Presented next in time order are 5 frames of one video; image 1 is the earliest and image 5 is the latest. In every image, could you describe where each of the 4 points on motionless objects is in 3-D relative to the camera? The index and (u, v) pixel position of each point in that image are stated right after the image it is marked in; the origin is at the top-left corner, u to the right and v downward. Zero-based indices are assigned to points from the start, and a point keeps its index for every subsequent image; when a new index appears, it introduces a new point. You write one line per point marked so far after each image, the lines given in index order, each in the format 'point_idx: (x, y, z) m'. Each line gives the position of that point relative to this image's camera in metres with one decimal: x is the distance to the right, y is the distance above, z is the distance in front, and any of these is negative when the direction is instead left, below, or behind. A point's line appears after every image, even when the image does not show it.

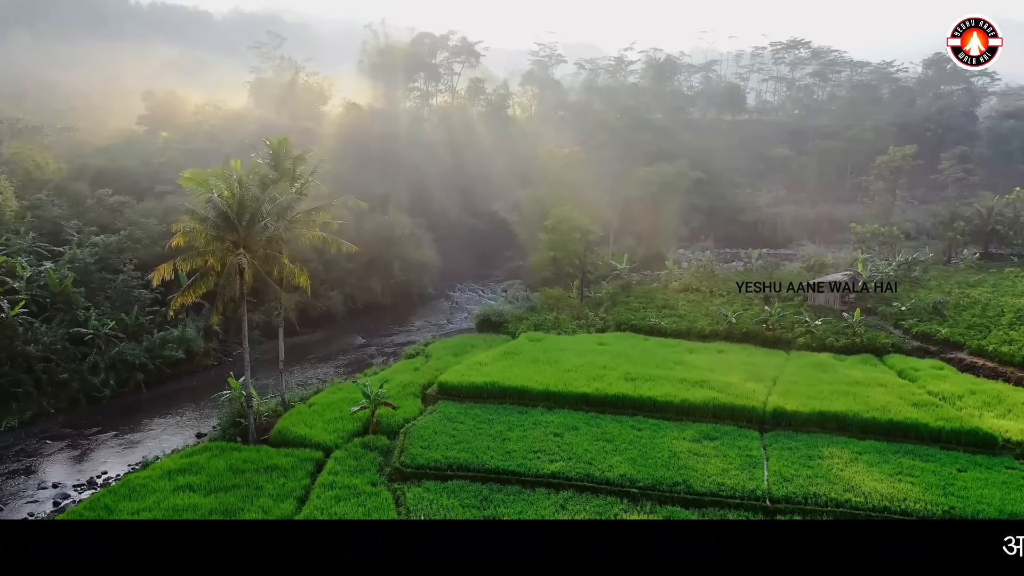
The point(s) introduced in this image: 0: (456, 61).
0: (-2.0, +8.3, +19.8) m
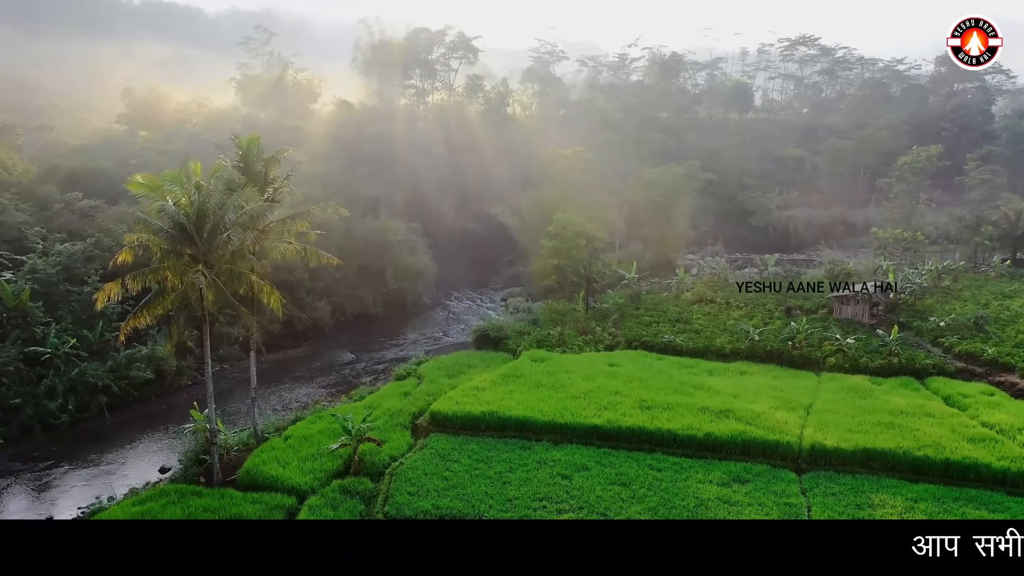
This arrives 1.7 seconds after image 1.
0: (-2.0, +8.0, +18.7) m
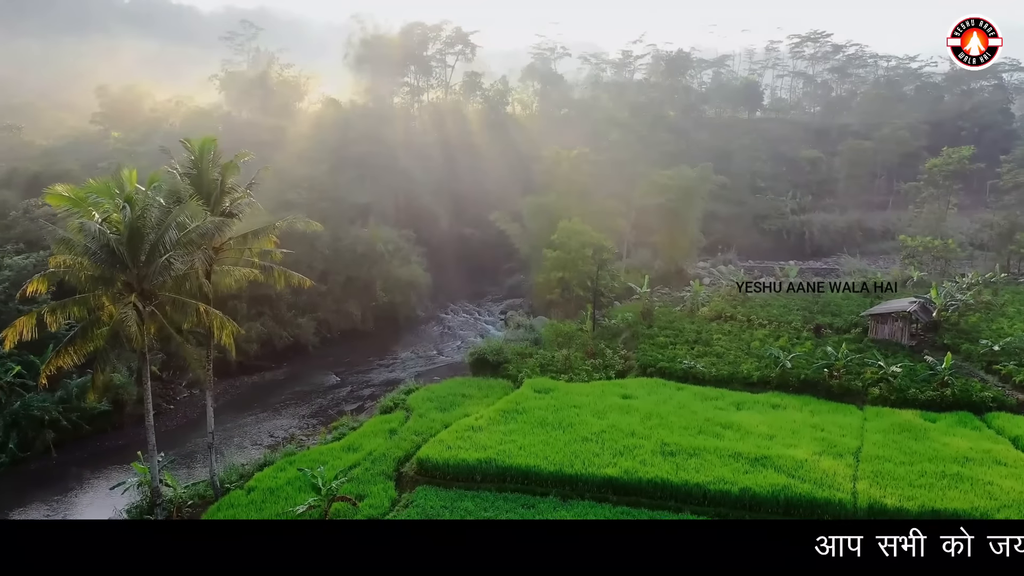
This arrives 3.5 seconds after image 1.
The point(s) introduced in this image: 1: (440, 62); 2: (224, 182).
0: (-2.0, +7.6, +17.4) m
1: (-2.5, +7.7, +18.2) m
2: (-4.0, +1.5, +7.4) m
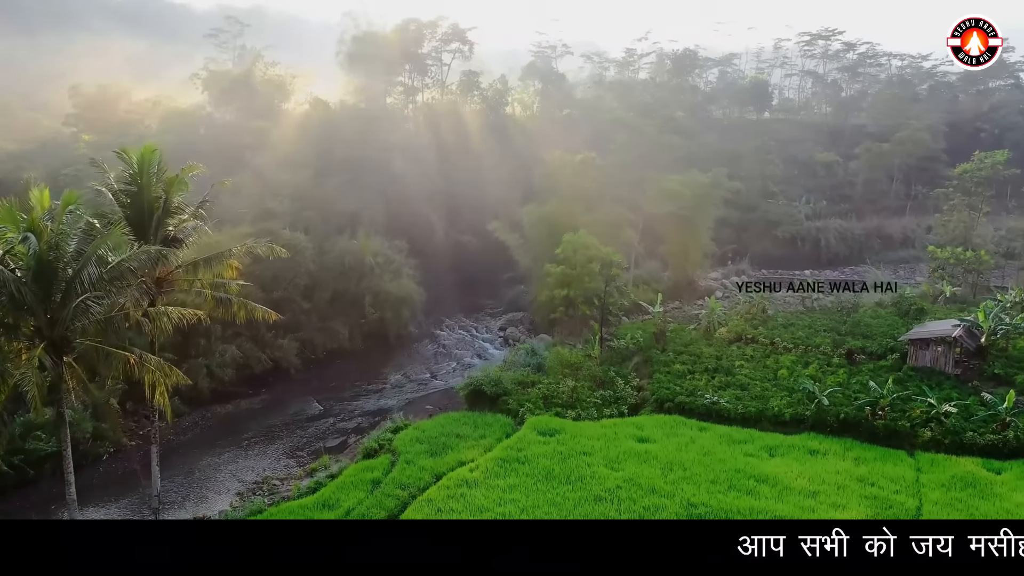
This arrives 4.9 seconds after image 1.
0: (-2.0, +7.1, +16.2) m
1: (-2.5, +7.2, +17.0) m
2: (-4.0, +1.0, +6.2) m
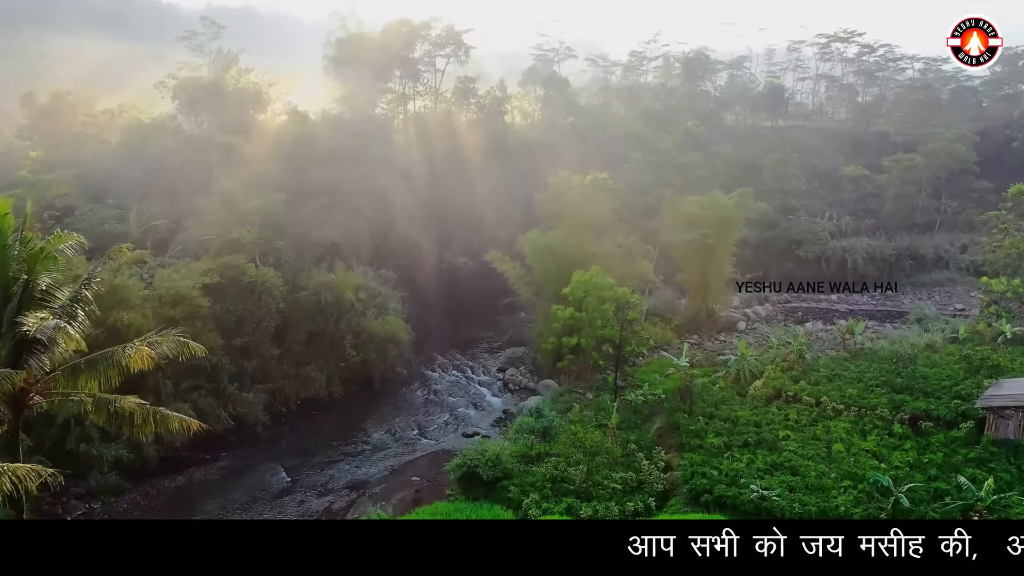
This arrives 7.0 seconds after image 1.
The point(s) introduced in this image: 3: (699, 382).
0: (-2.0, +6.2, +14.4) m
1: (-2.5, +6.3, +15.2) m
2: (-4.0, +0.1, +4.4) m
3: (+3.9, -1.9, +11.2) m
